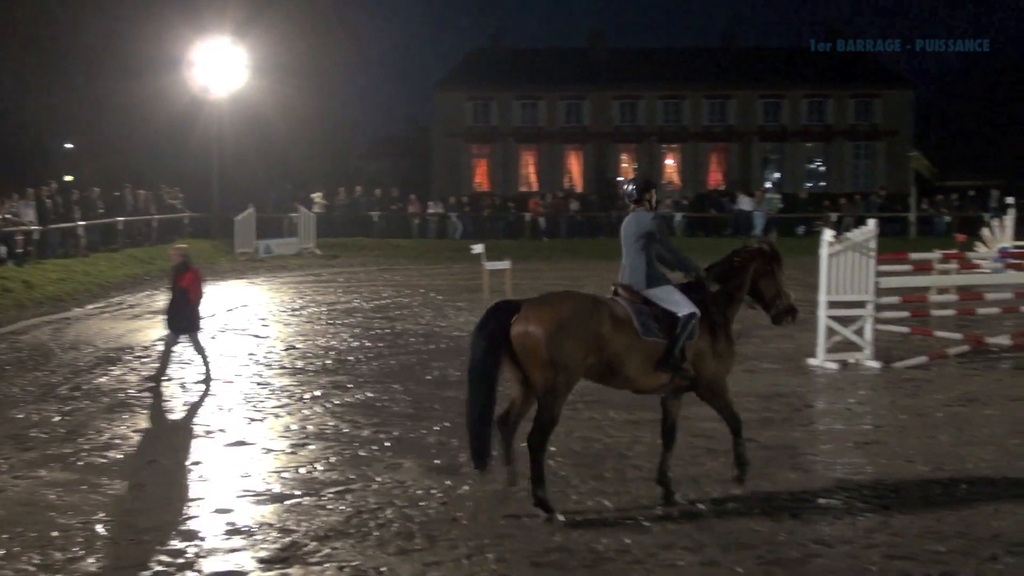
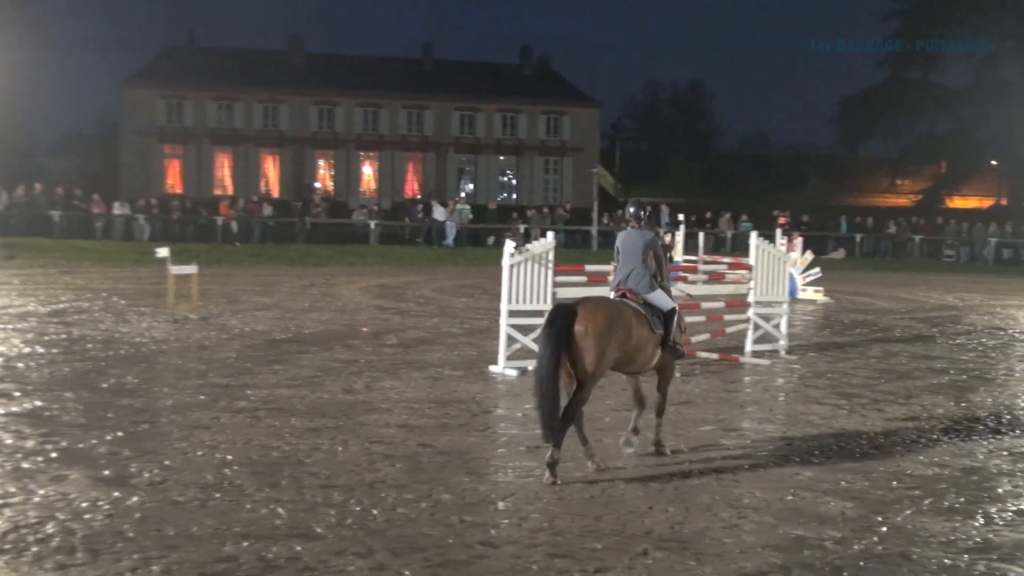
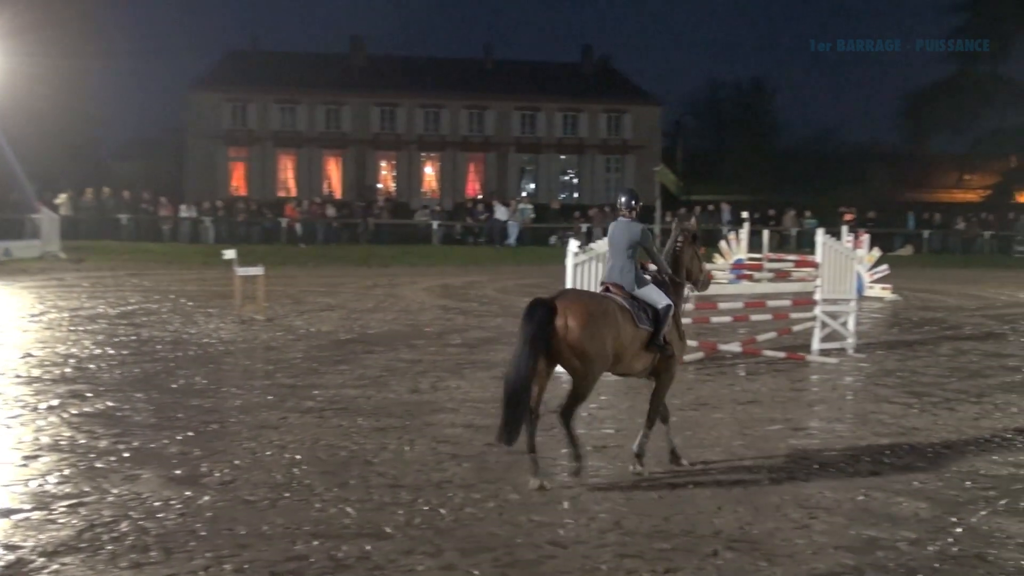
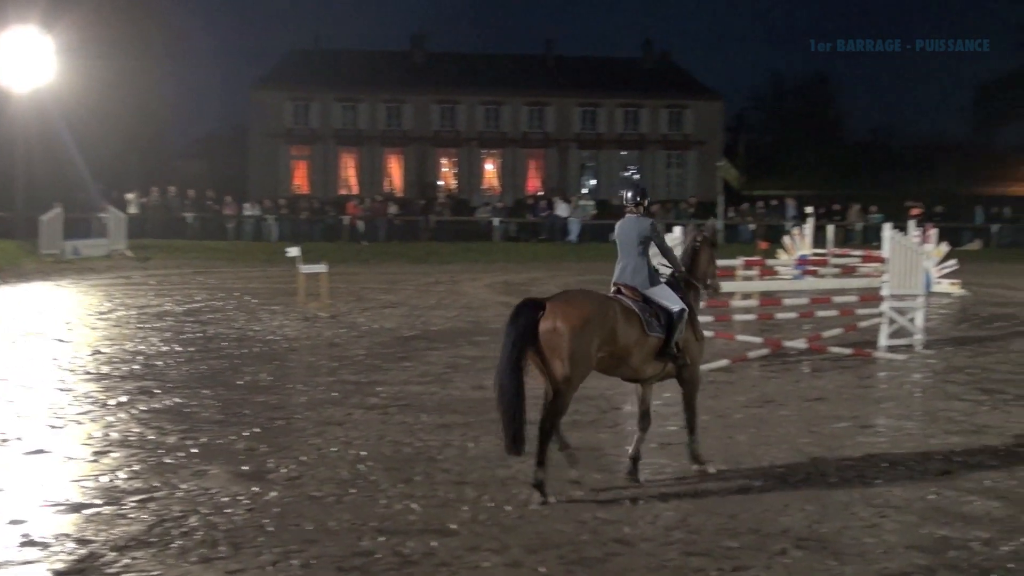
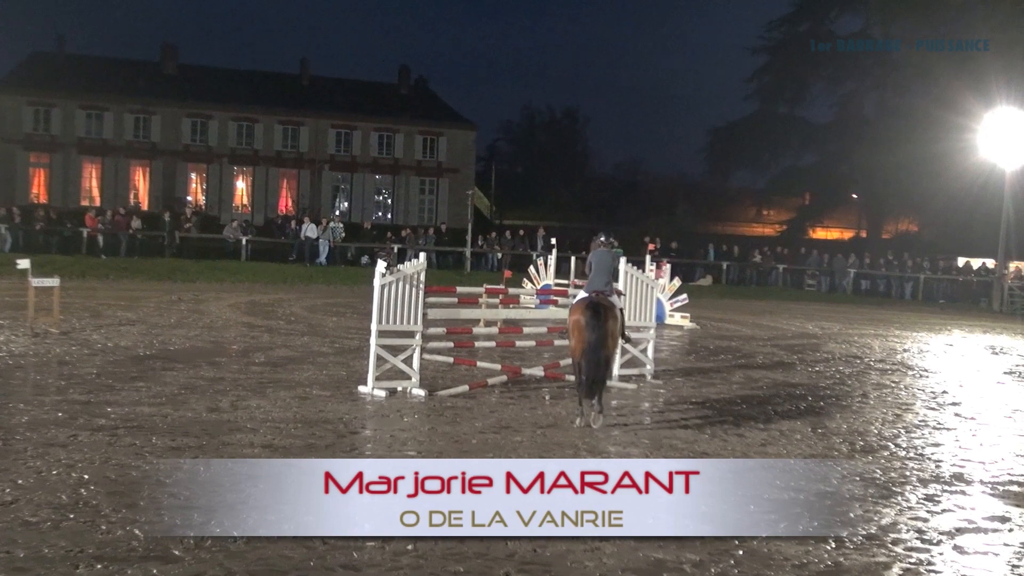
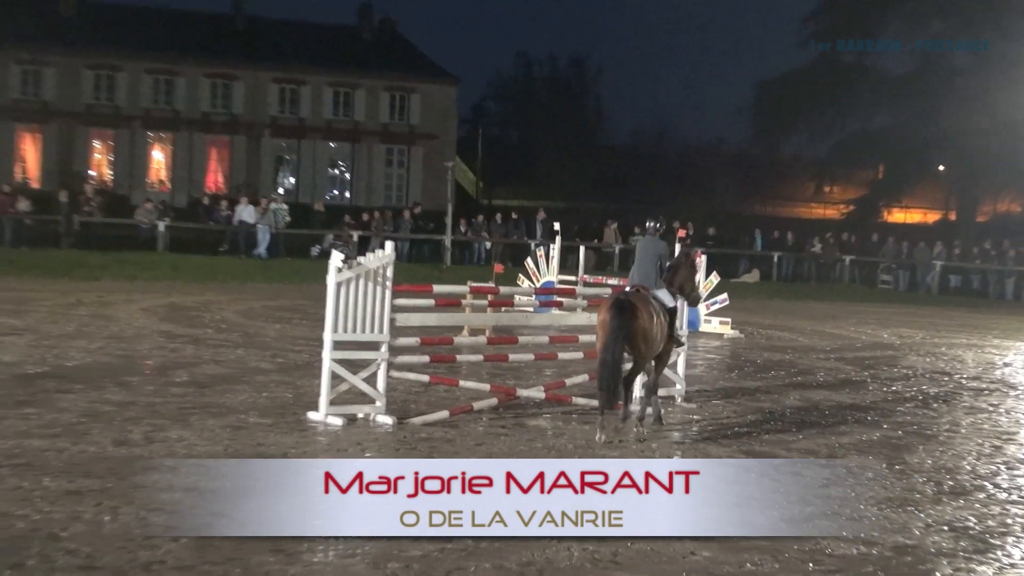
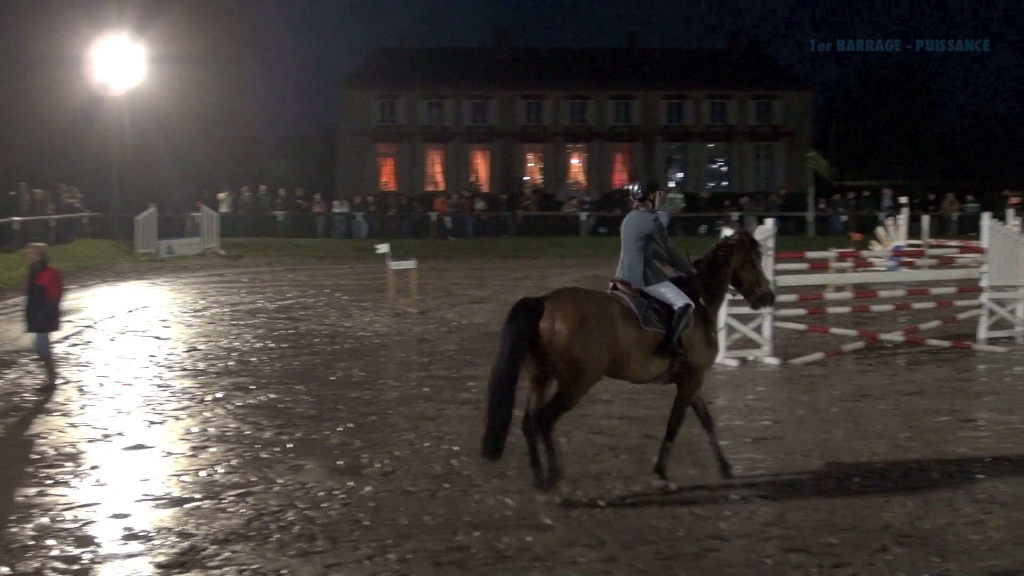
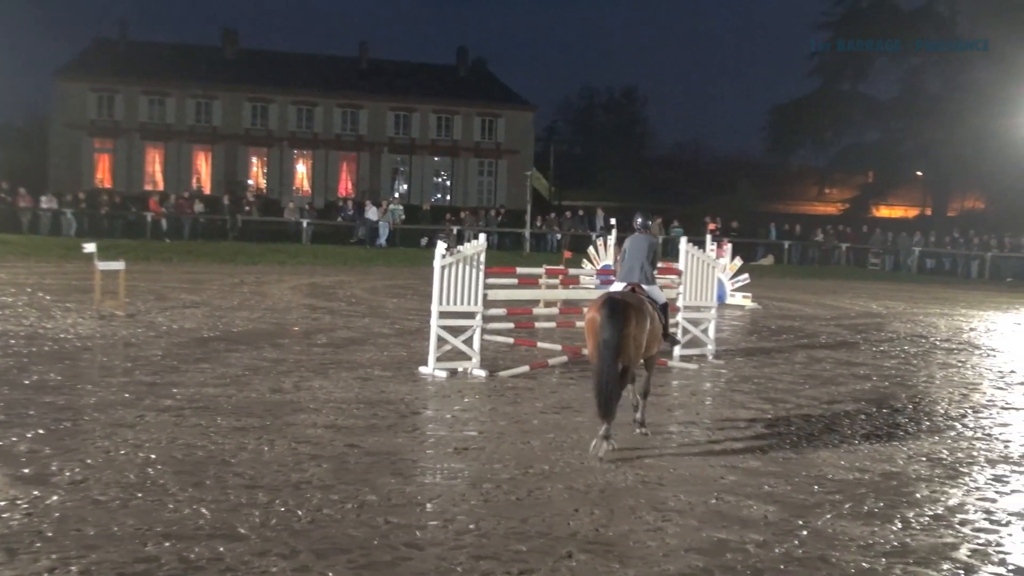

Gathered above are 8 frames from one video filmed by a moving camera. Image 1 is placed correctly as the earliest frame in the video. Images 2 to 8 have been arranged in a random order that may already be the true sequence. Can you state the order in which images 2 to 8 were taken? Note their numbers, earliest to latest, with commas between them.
7, 4, 3, 2, 8, 5, 6
